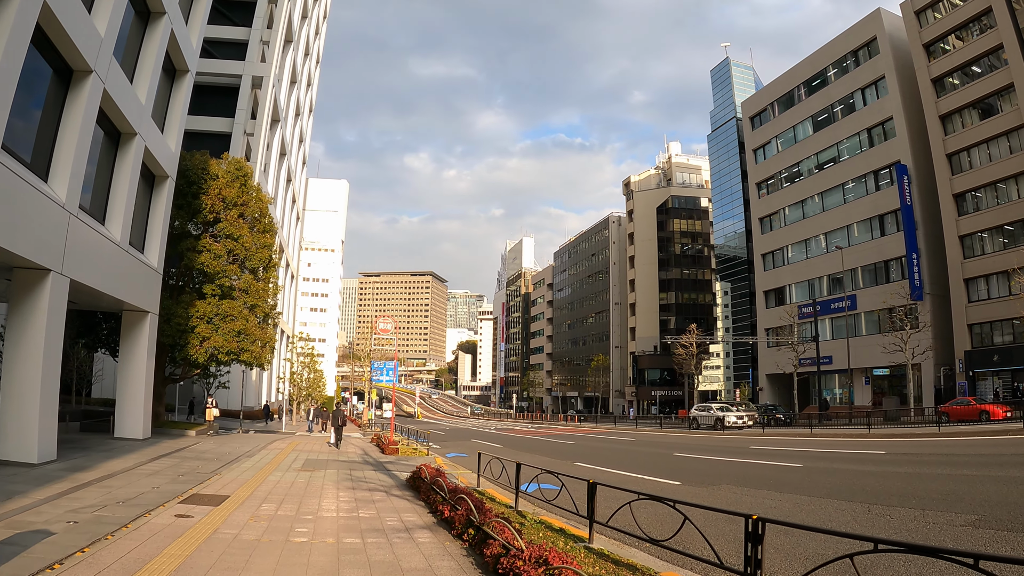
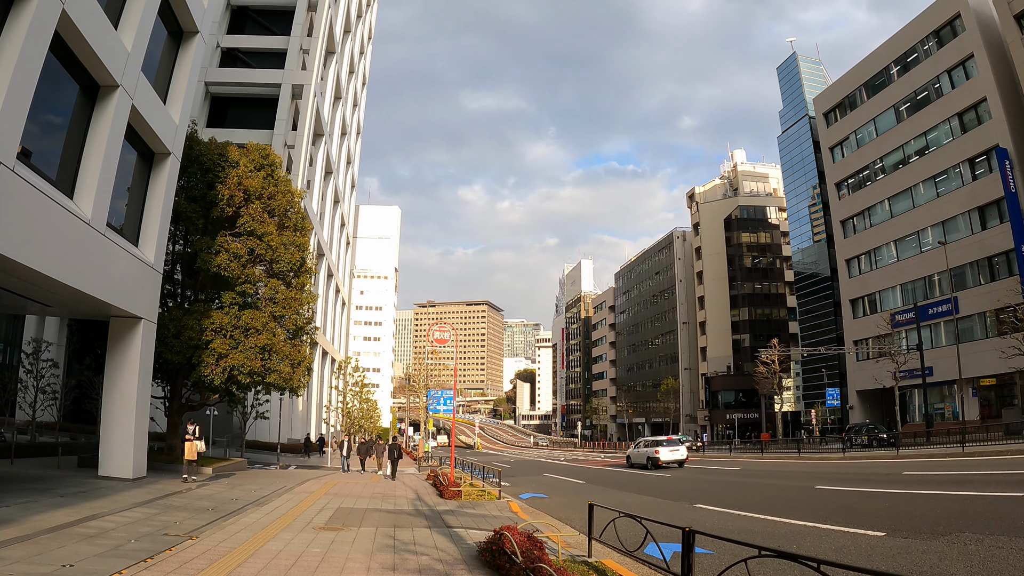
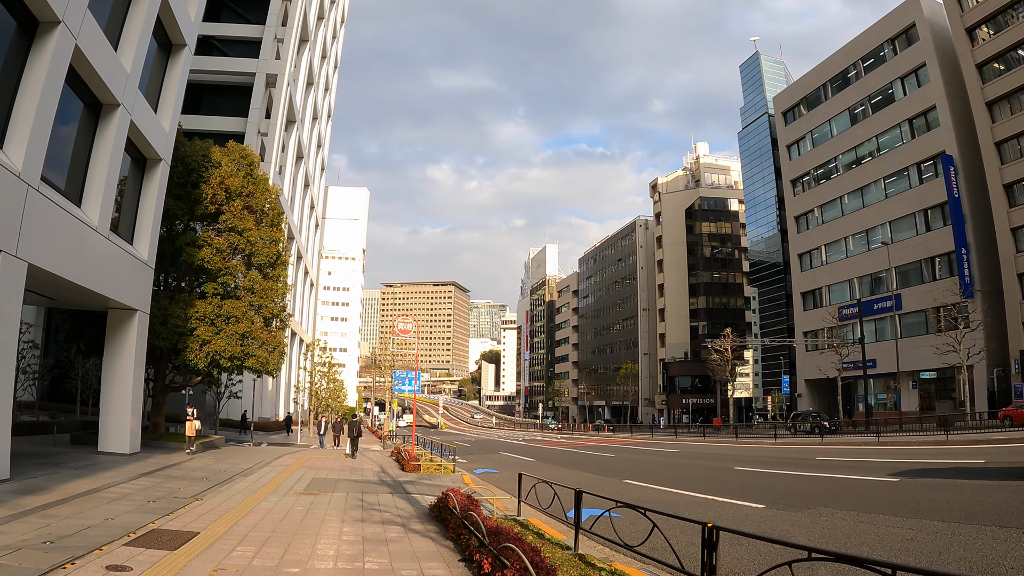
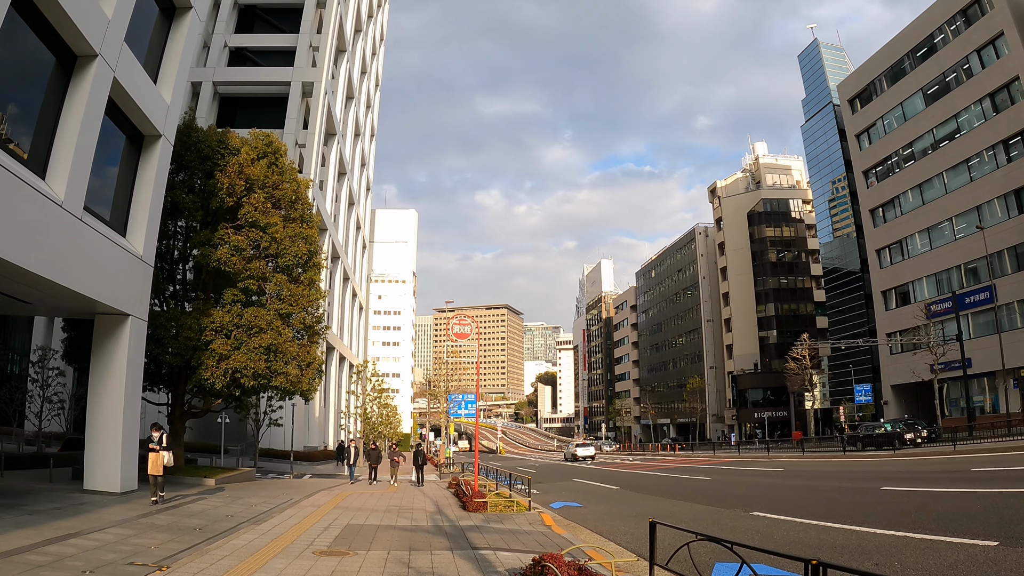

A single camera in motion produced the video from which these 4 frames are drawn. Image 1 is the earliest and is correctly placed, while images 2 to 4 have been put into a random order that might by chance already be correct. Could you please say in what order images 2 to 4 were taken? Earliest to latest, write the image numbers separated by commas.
3, 2, 4
